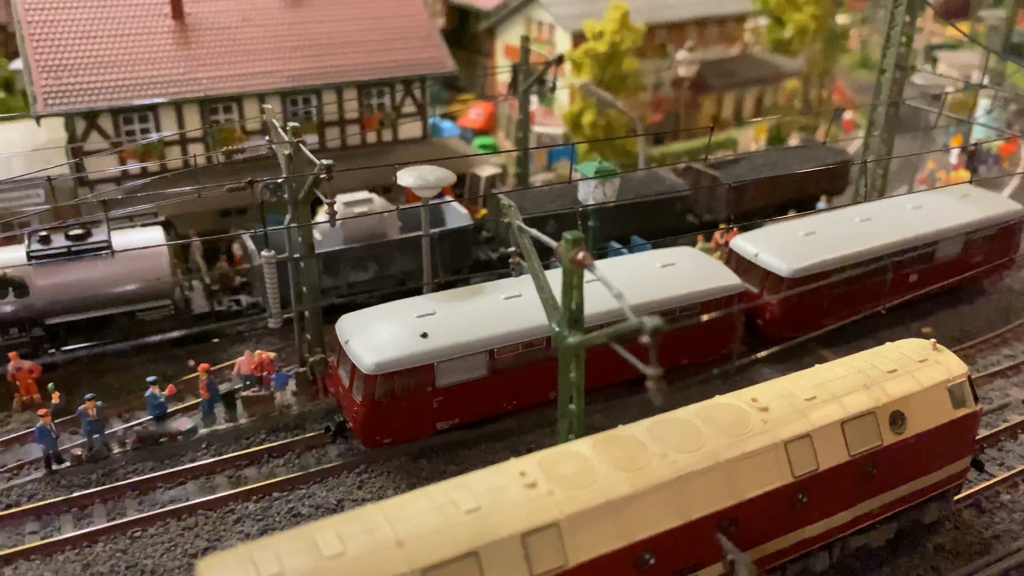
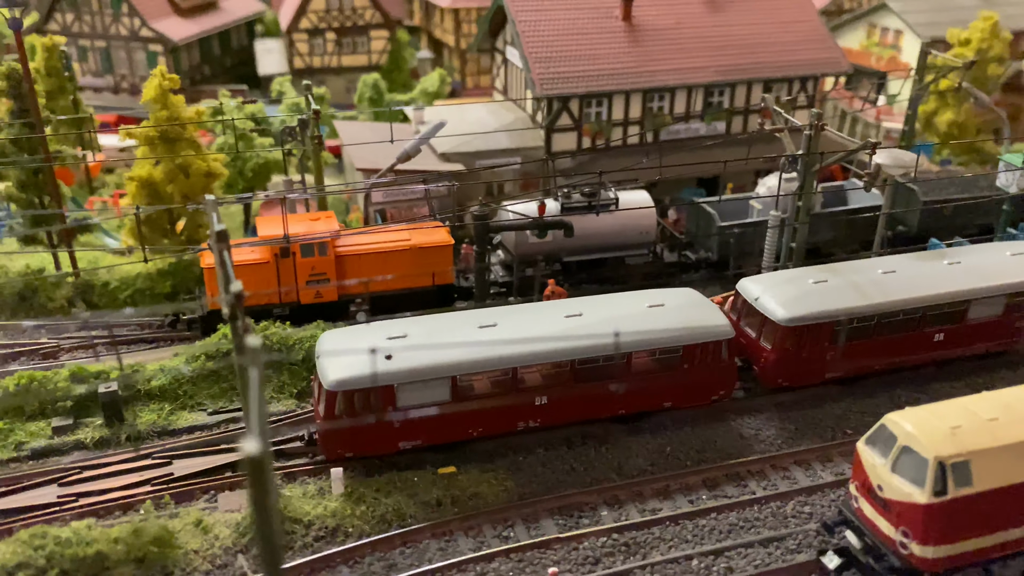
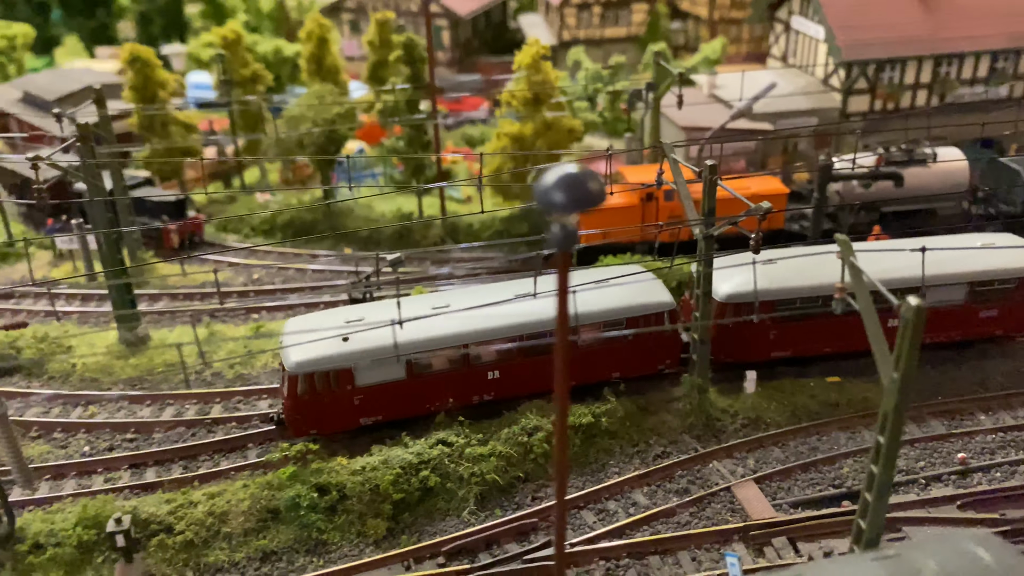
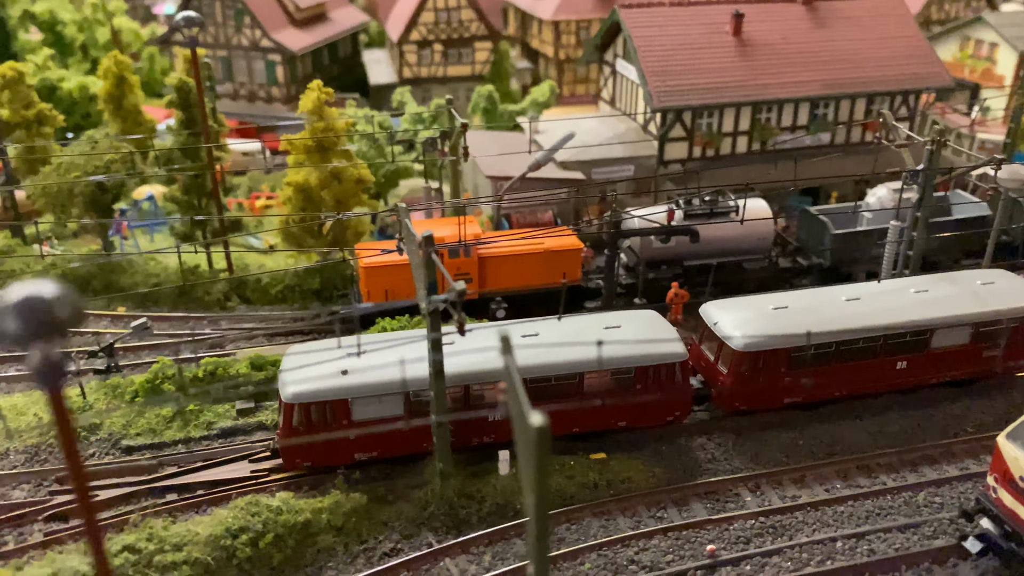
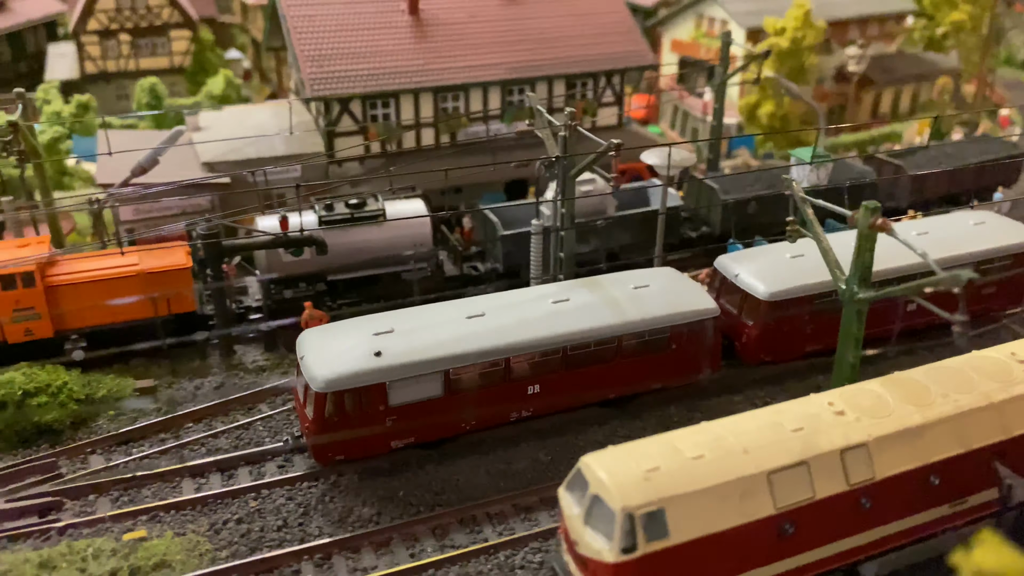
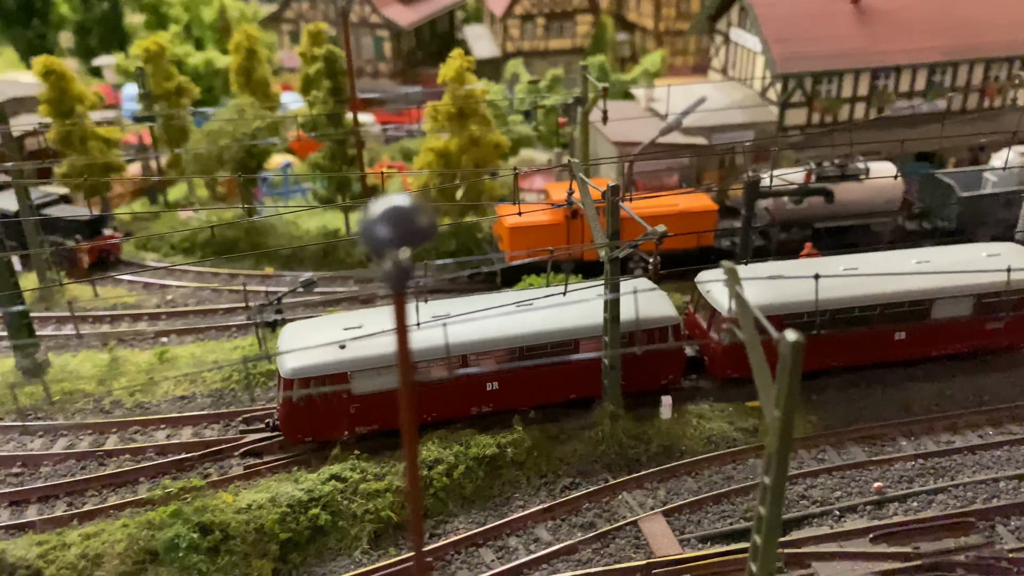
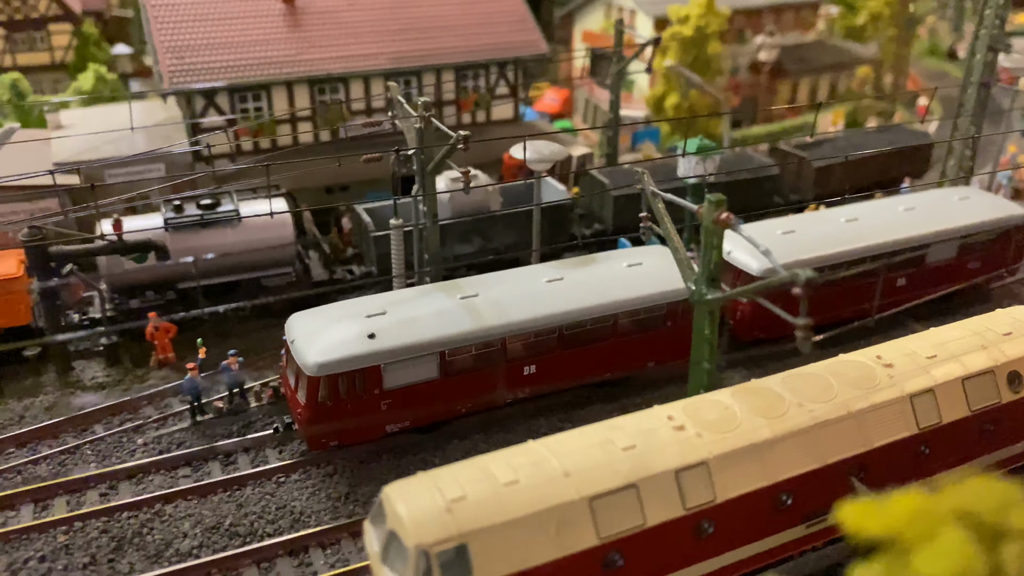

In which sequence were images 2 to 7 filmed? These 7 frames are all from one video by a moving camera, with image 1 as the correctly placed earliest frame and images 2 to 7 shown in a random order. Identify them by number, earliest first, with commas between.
7, 5, 2, 4, 6, 3
